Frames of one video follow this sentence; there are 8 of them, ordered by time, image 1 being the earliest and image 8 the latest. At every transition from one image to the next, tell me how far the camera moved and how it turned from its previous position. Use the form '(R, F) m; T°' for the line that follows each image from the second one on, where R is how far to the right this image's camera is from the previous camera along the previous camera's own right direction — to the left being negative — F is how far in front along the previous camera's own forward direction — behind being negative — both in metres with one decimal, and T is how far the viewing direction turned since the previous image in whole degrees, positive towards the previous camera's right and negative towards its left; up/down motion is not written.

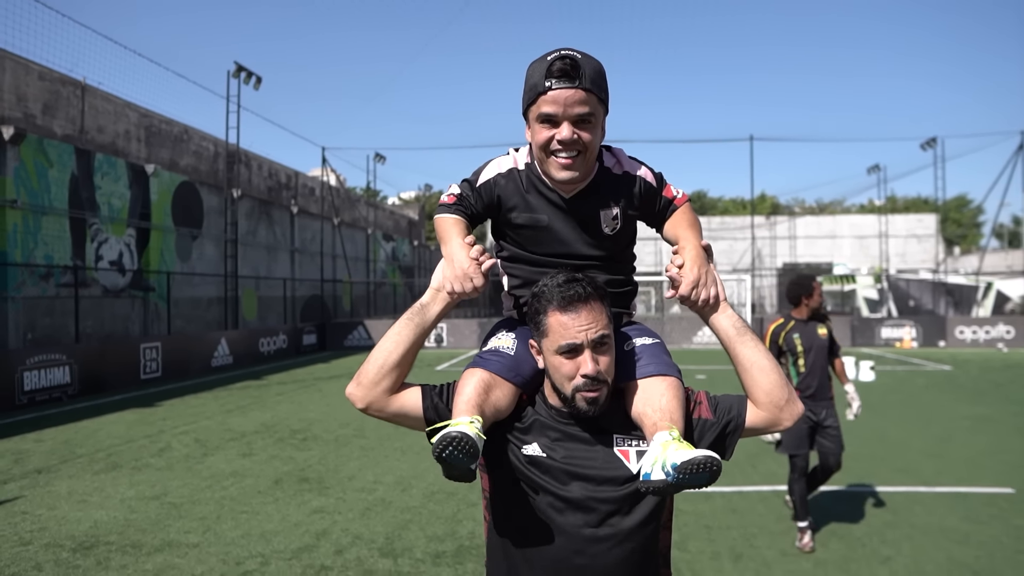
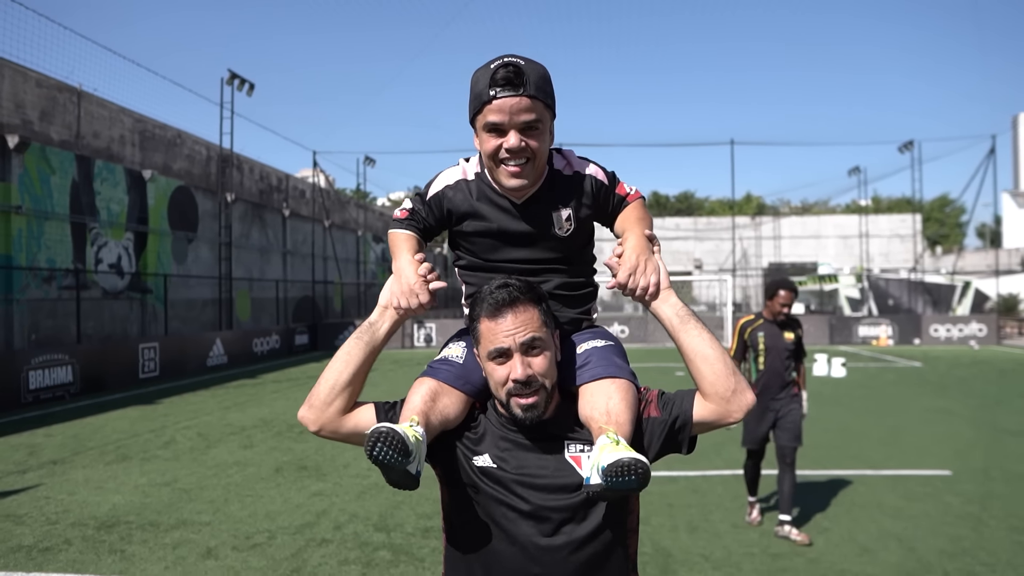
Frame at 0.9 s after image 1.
(+0.1, -0.6) m; +1°
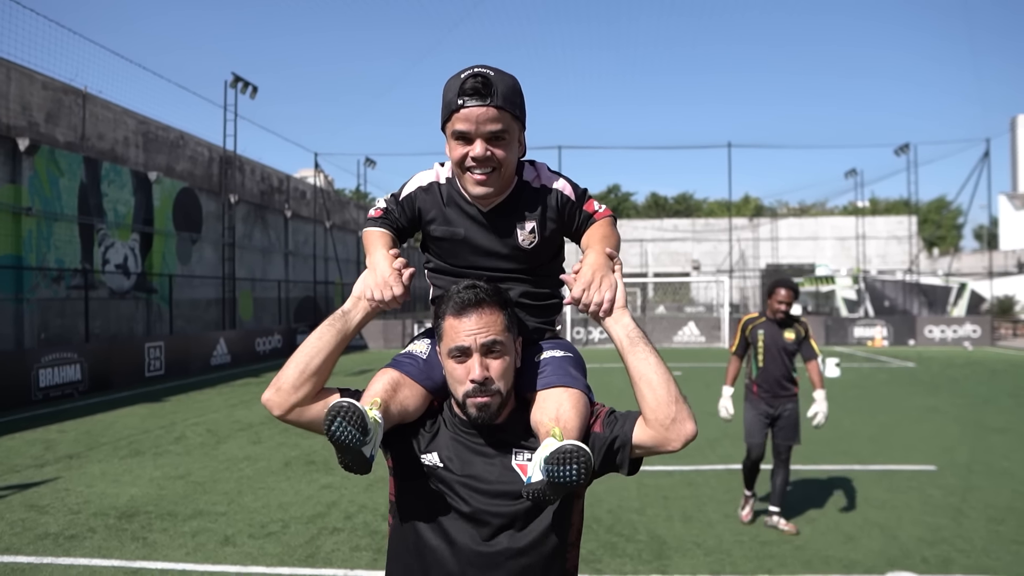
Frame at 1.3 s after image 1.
(0.0, -0.3) m; 0°
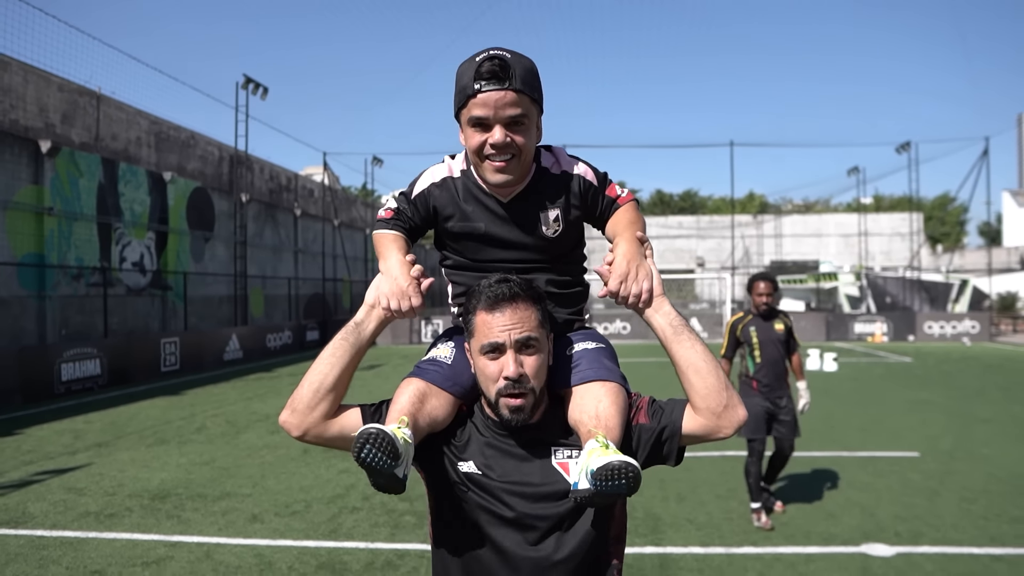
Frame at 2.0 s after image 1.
(0.0, -0.5) m; 0°
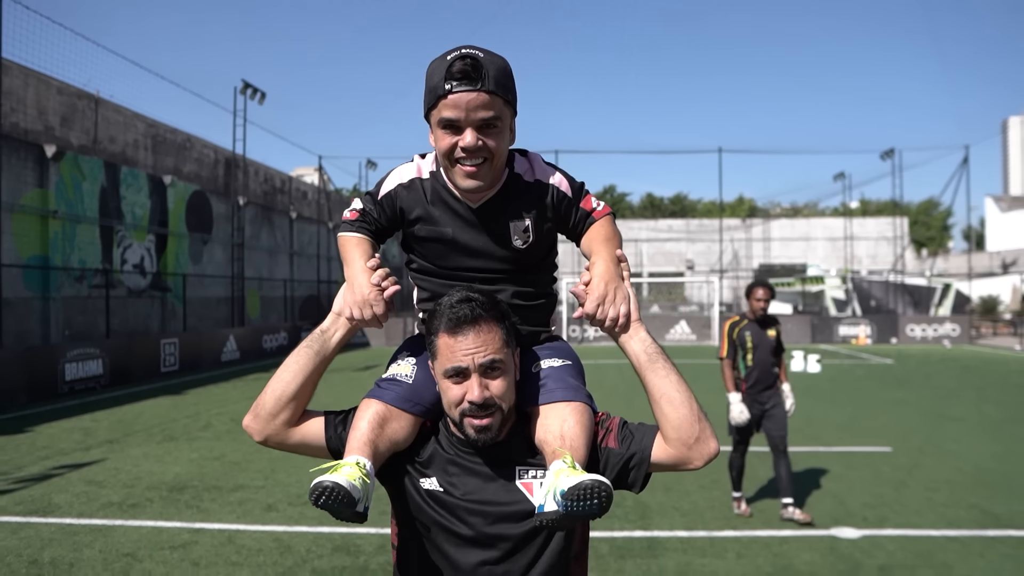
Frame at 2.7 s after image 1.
(-0.1, -0.5) m; +1°
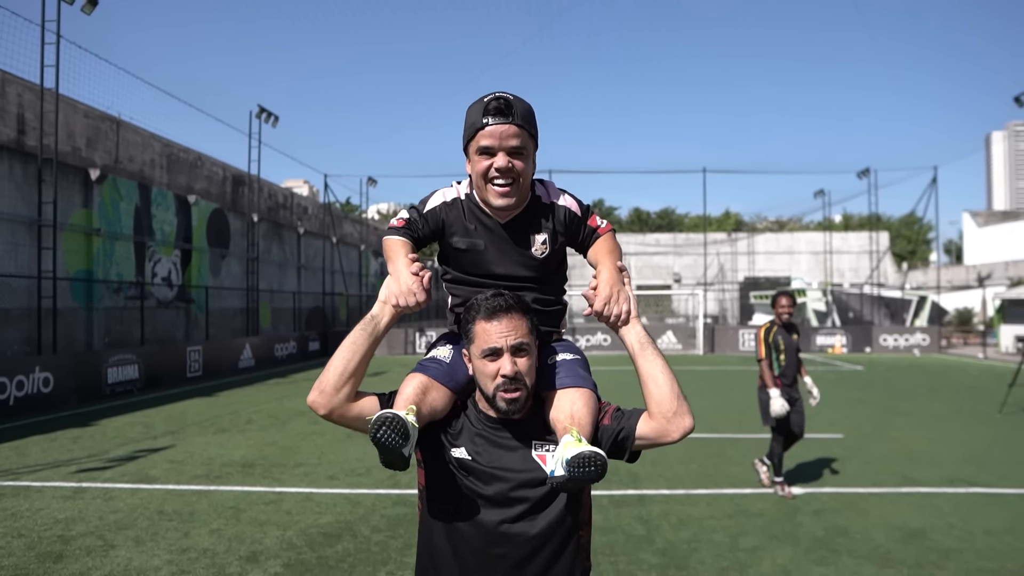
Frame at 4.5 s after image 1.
(-0.3, -1.6) m; +1°
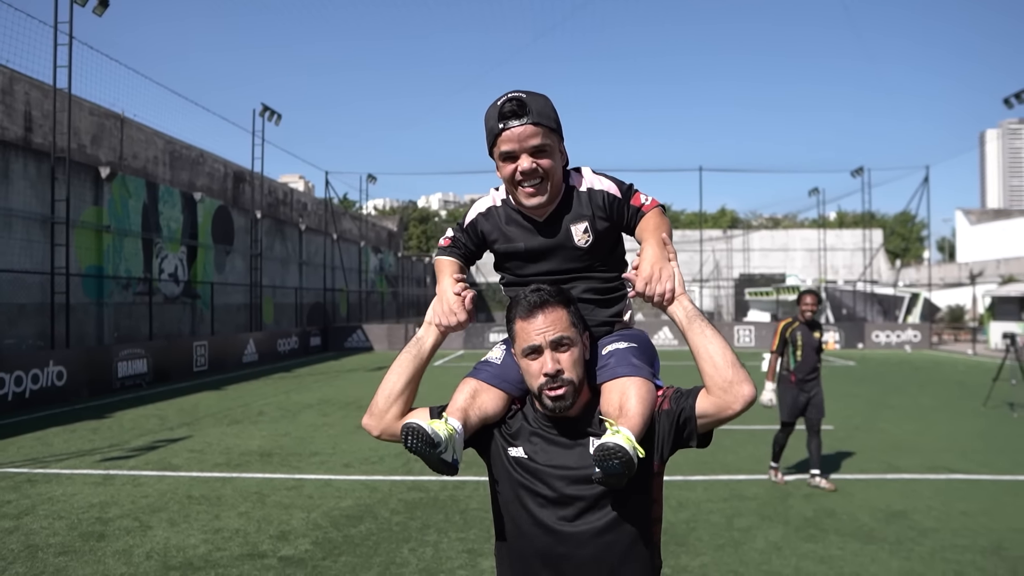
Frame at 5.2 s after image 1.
(-0.1, -0.4) m; 0°
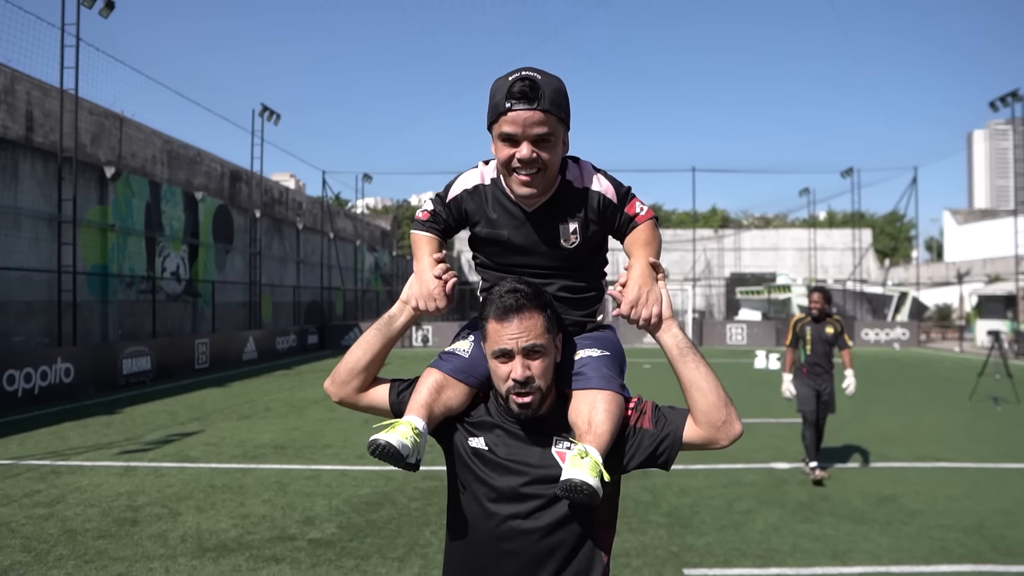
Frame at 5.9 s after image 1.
(-0.2, -0.3) m; +1°
